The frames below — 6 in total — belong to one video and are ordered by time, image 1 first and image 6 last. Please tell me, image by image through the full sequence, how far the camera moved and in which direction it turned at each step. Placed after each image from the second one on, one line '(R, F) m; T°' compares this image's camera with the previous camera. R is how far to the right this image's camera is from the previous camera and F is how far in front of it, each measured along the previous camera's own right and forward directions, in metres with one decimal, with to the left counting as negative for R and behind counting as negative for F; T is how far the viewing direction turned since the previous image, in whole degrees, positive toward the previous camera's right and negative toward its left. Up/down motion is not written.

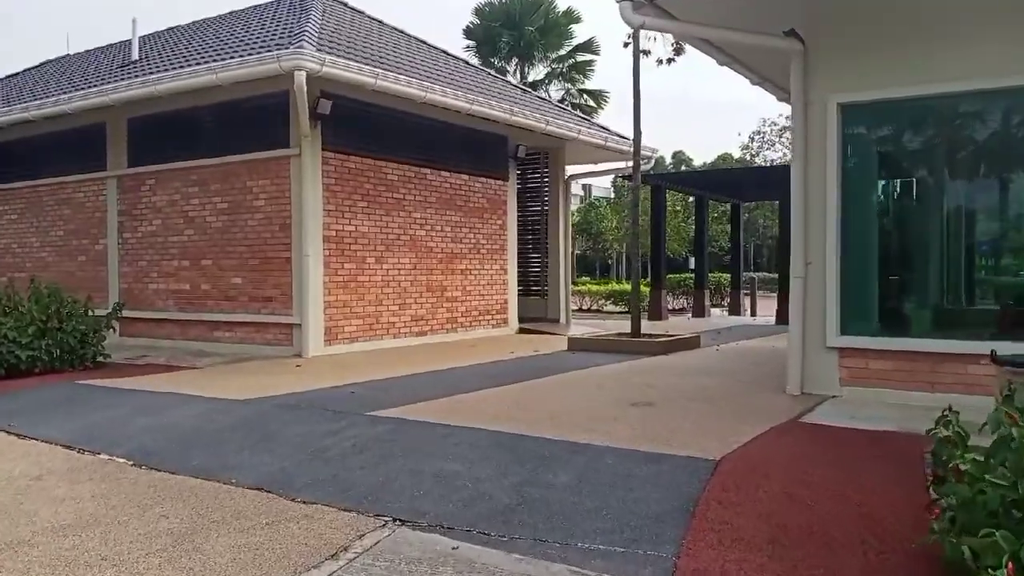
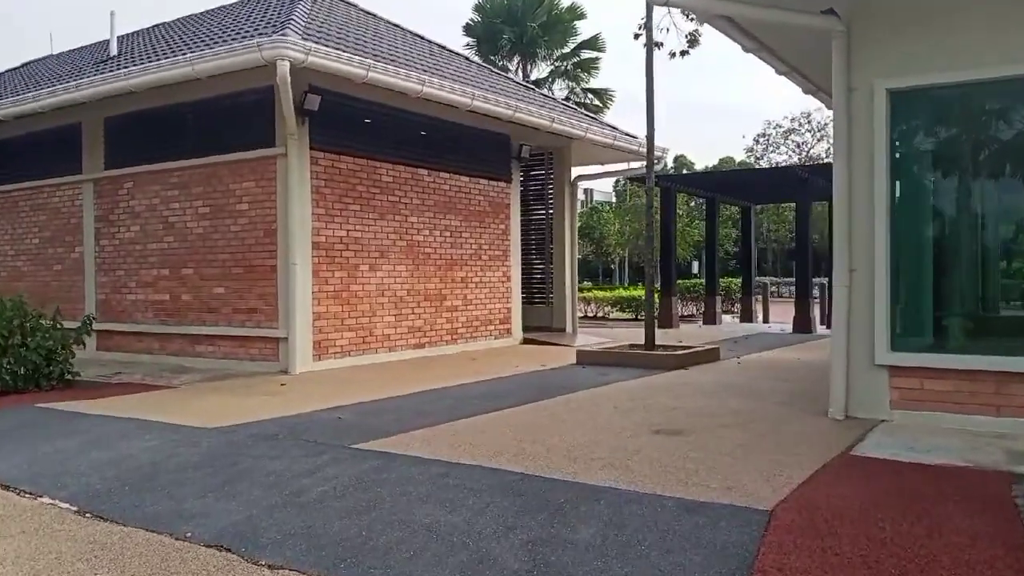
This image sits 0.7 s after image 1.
(0.0, +0.9) m; 0°
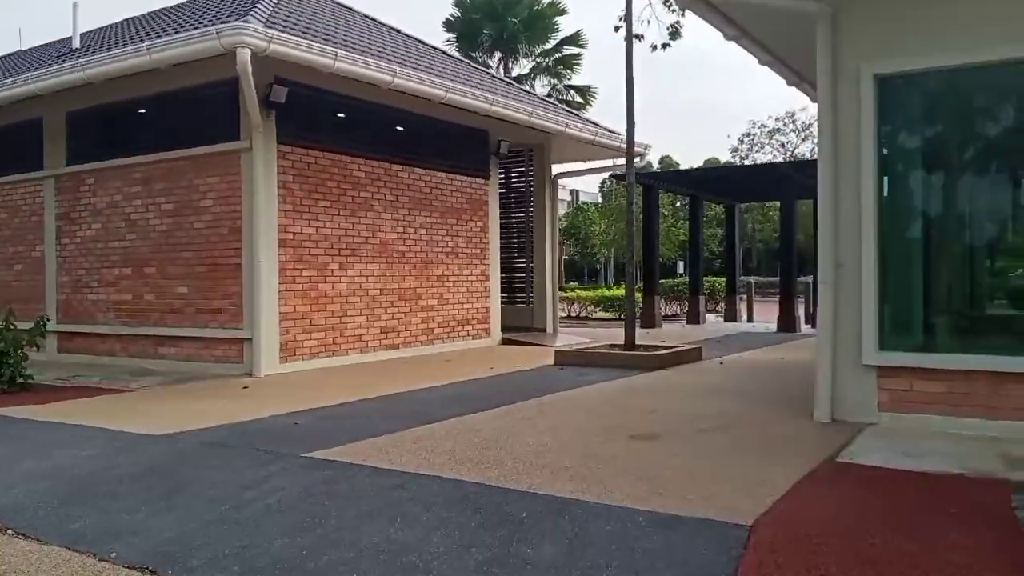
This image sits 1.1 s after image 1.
(+0.1, +0.4) m; +1°
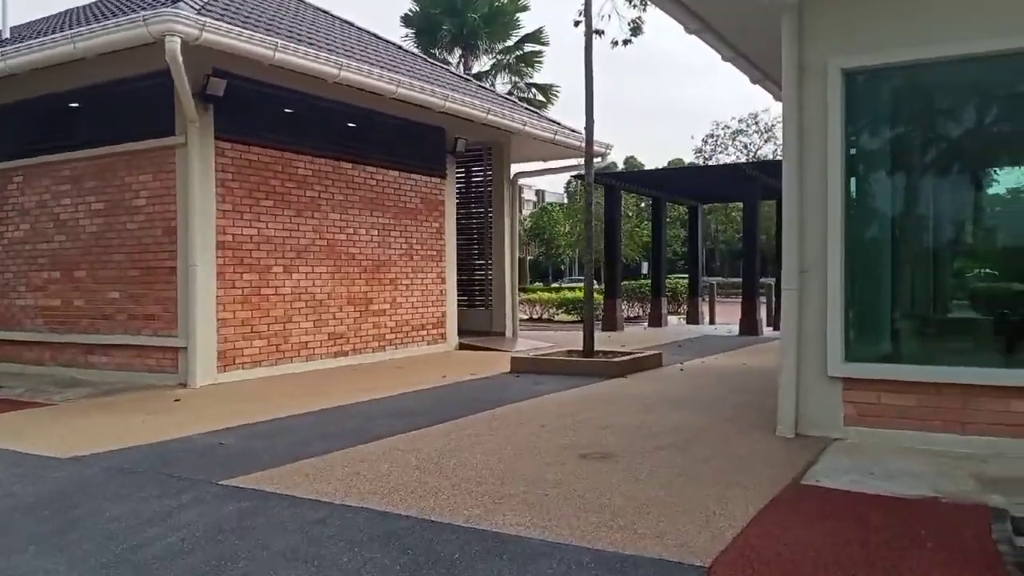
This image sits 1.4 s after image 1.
(+0.2, +0.5) m; +2°
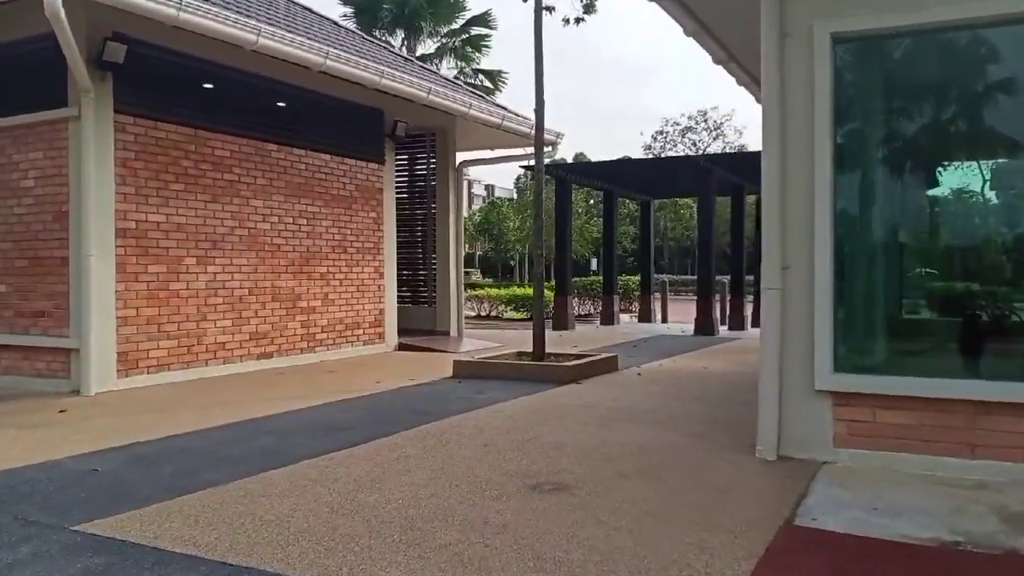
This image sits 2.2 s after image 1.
(+0.1, +0.9) m; +4°
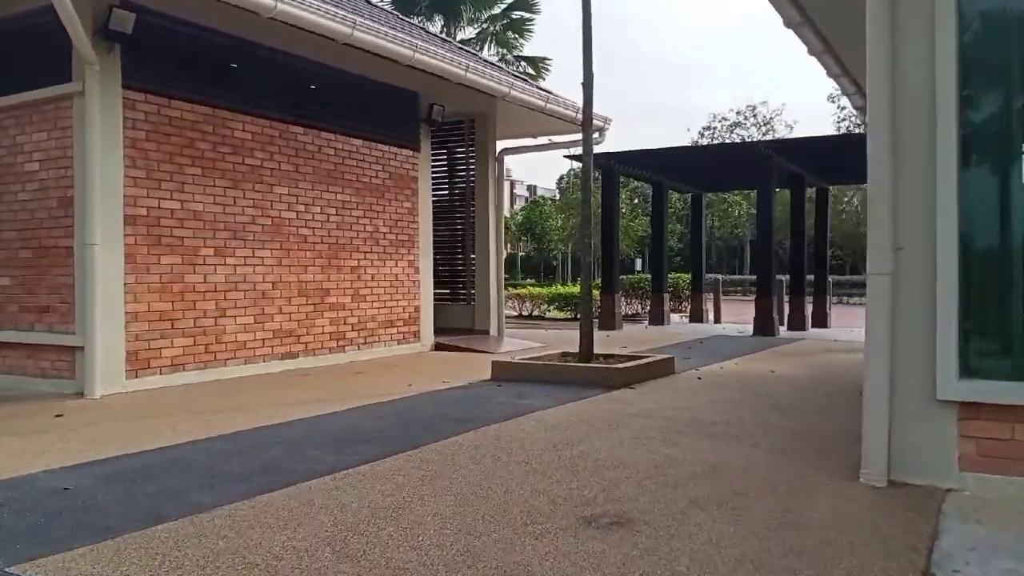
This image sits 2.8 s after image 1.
(0.0, +0.9) m; -3°
